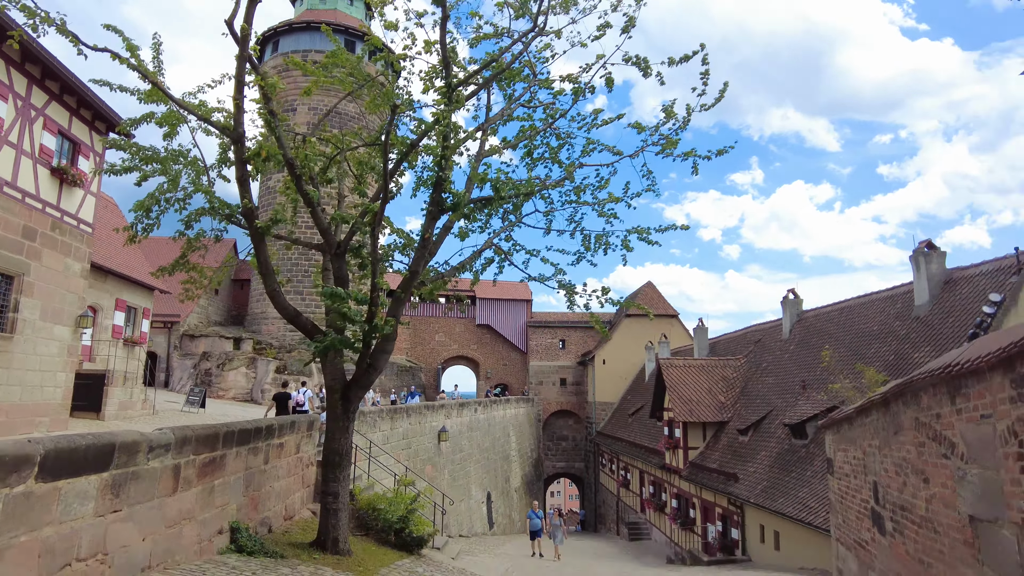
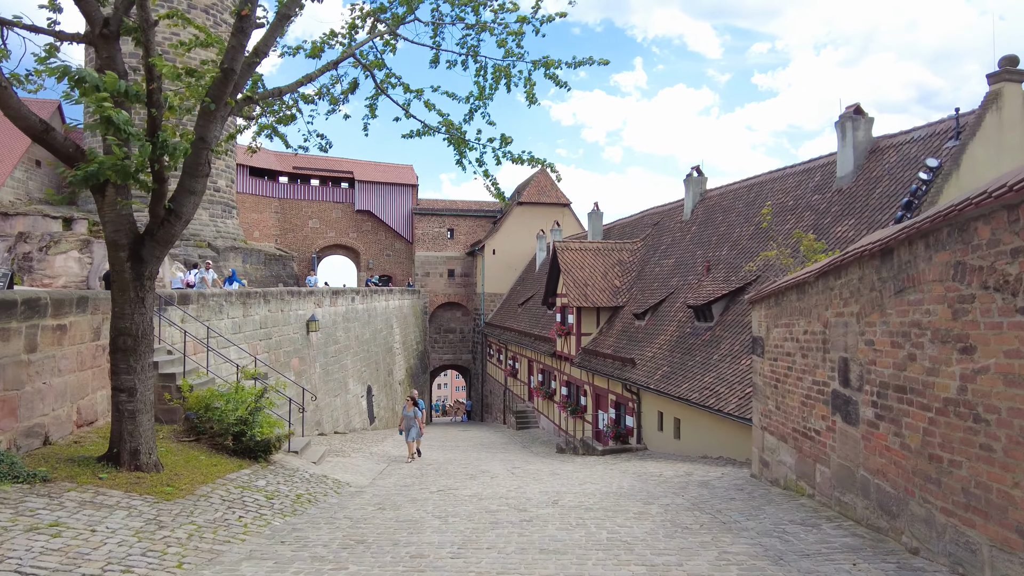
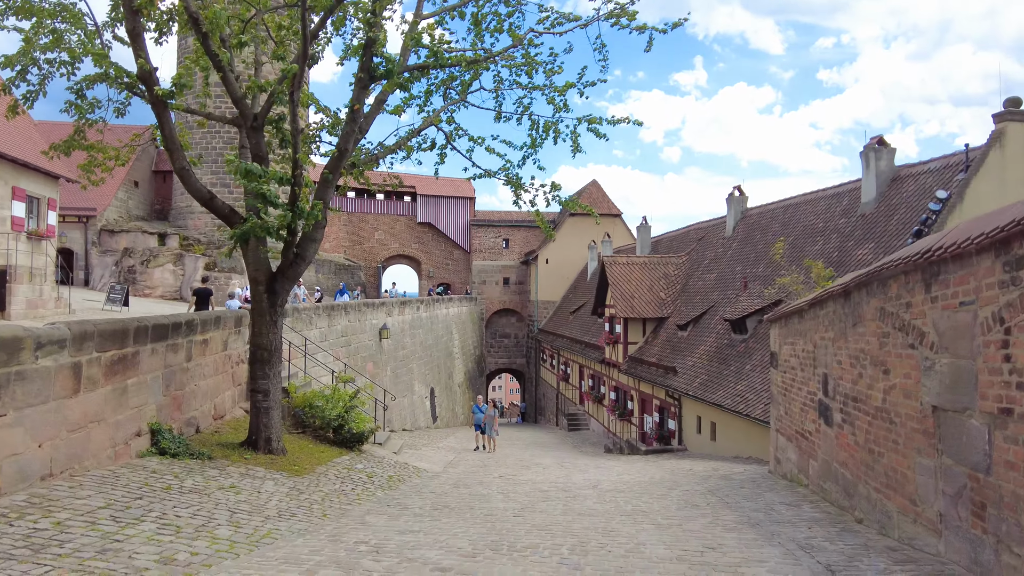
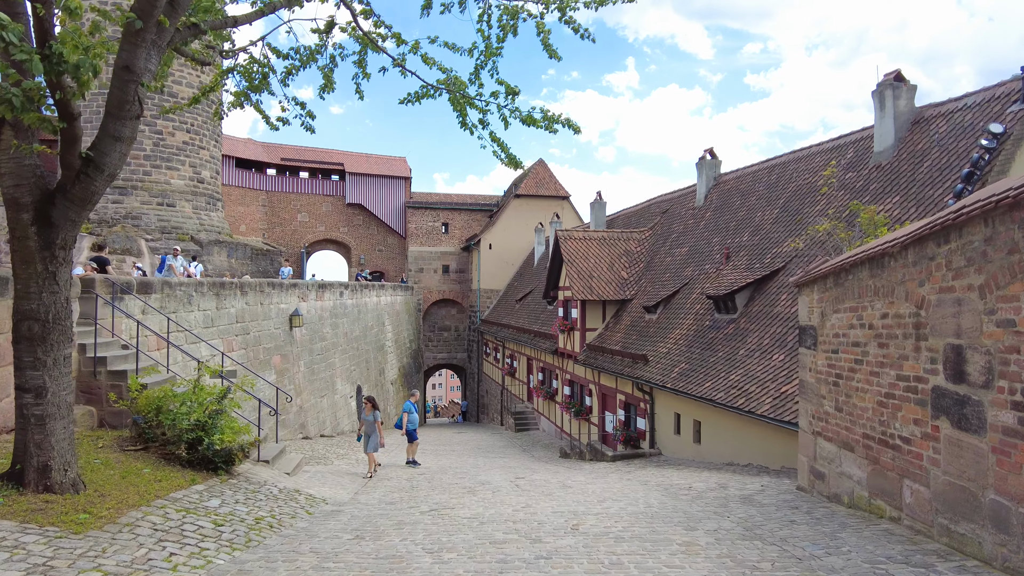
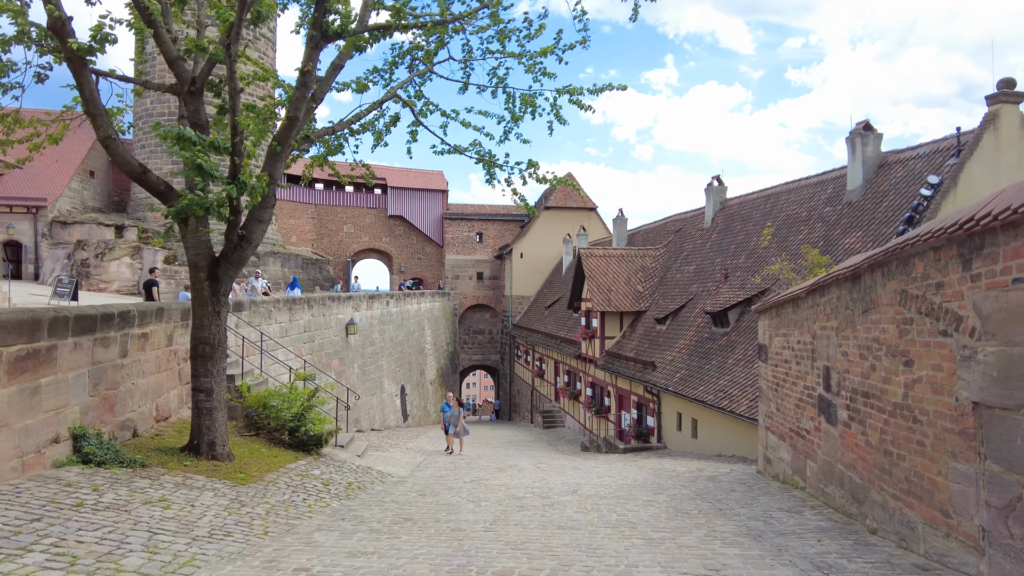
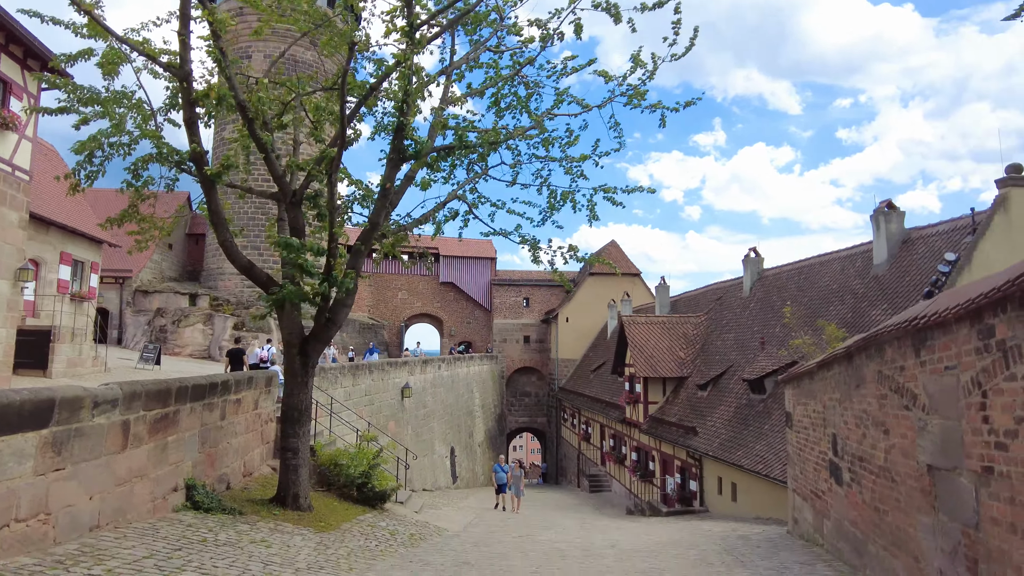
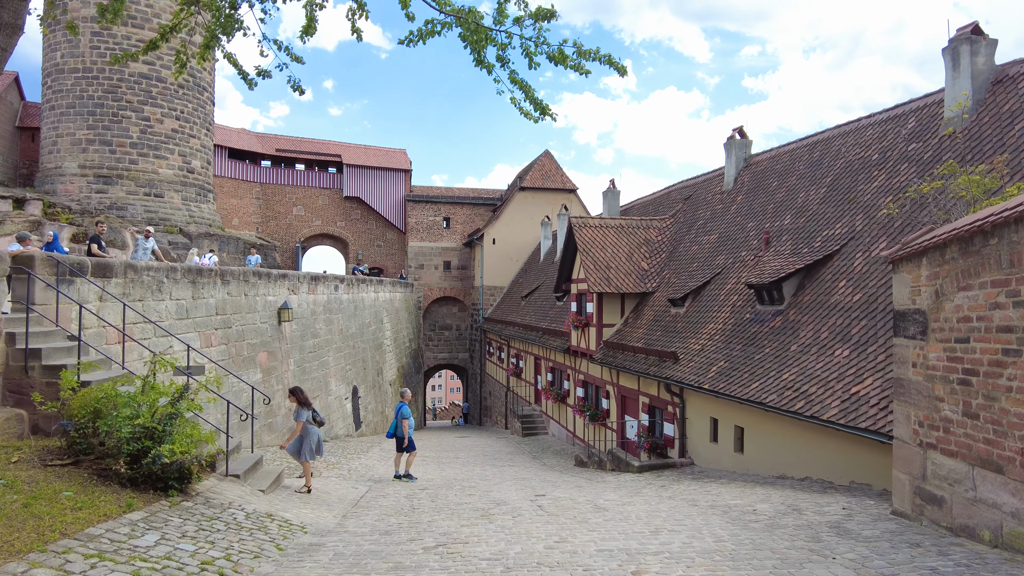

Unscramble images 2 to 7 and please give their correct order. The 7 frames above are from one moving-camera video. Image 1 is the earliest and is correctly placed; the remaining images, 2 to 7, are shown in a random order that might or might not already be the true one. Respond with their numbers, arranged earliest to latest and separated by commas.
6, 3, 5, 2, 4, 7
